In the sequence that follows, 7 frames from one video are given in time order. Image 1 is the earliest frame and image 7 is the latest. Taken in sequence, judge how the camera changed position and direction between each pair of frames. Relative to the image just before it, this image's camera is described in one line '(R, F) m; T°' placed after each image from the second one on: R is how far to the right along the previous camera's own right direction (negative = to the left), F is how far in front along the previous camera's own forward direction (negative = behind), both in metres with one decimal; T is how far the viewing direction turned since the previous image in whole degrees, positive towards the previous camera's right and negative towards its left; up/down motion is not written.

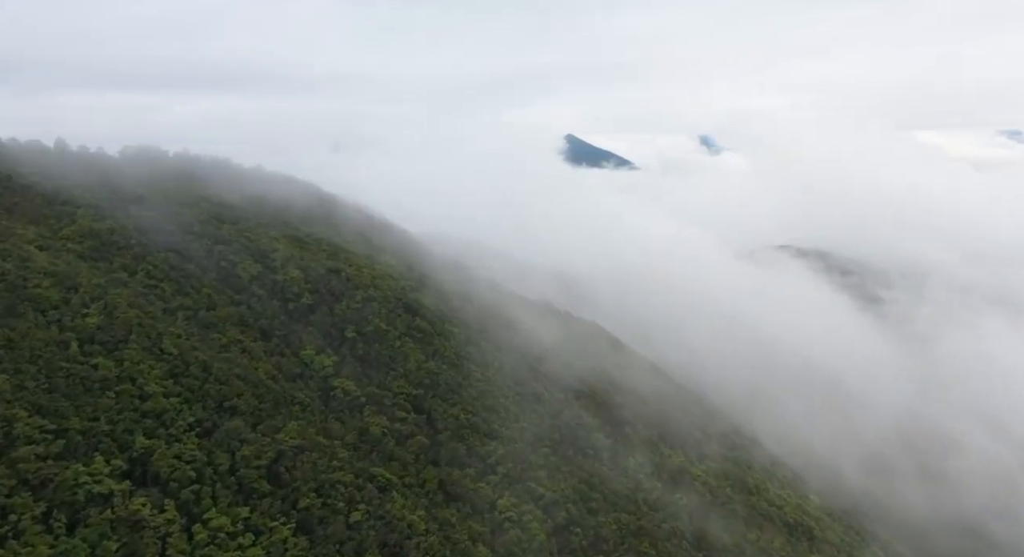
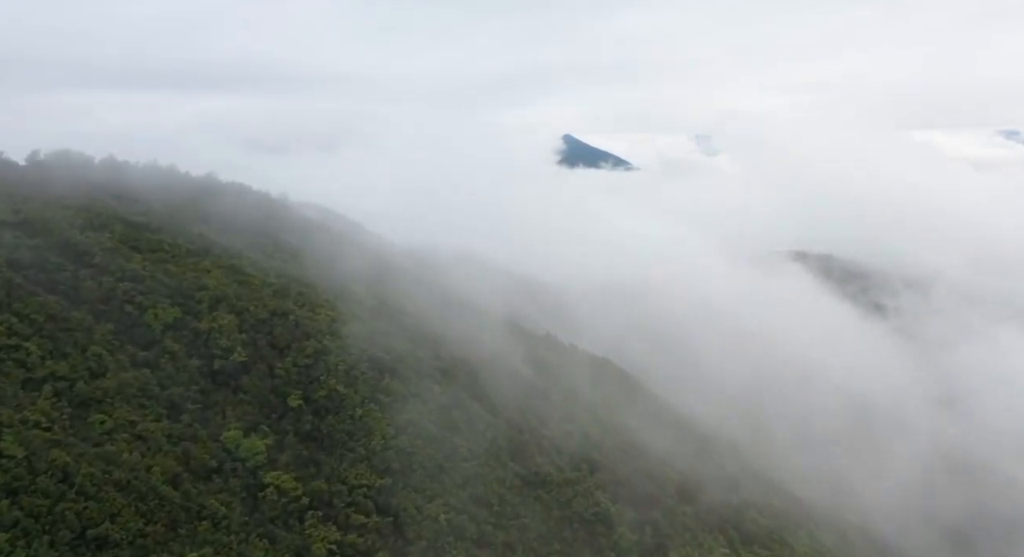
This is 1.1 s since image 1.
(+0.1, +8.1) m; 0°
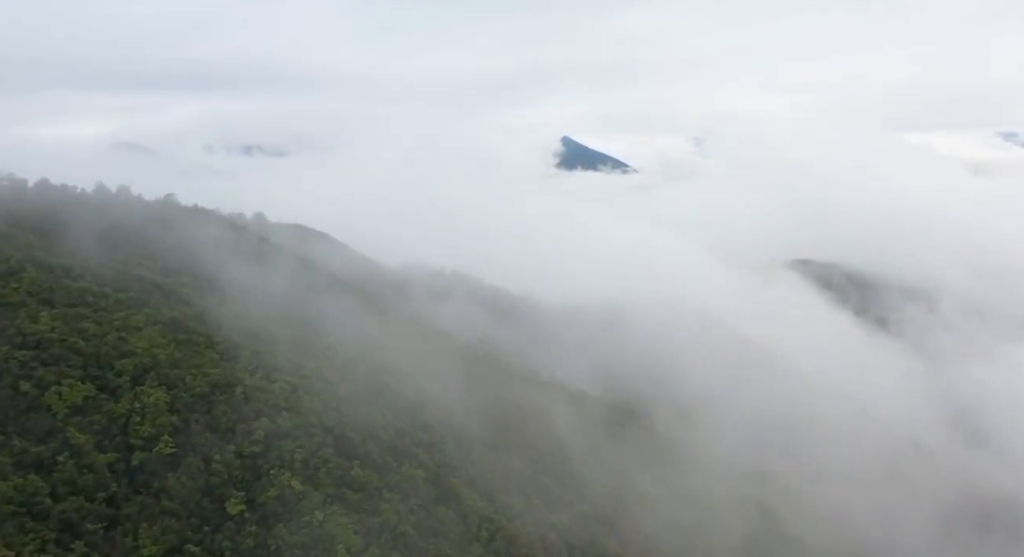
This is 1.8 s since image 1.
(0.0, +5.5) m; 0°
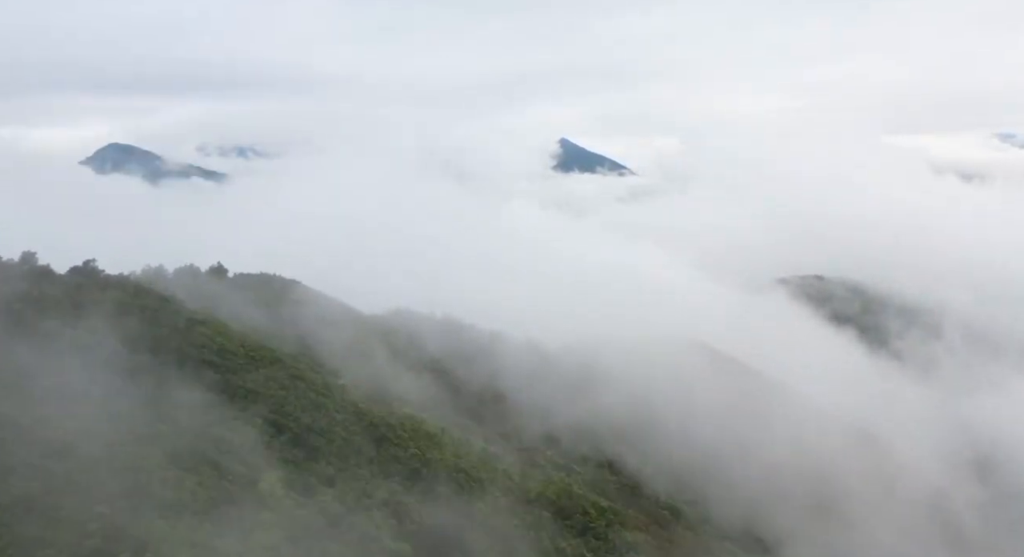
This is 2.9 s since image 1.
(+0.2, +7.1) m; 0°
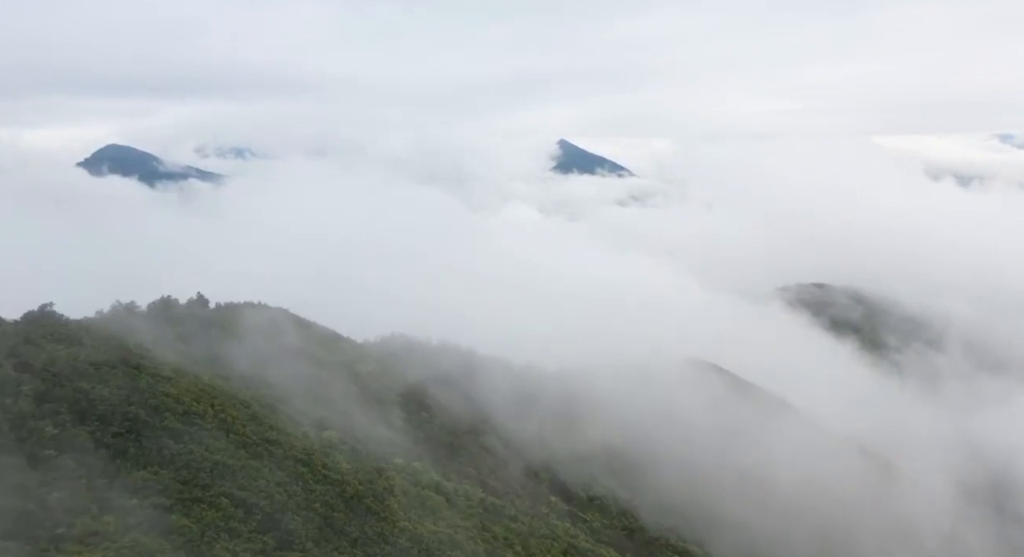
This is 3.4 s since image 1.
(0.0, +3.4) m; 0°
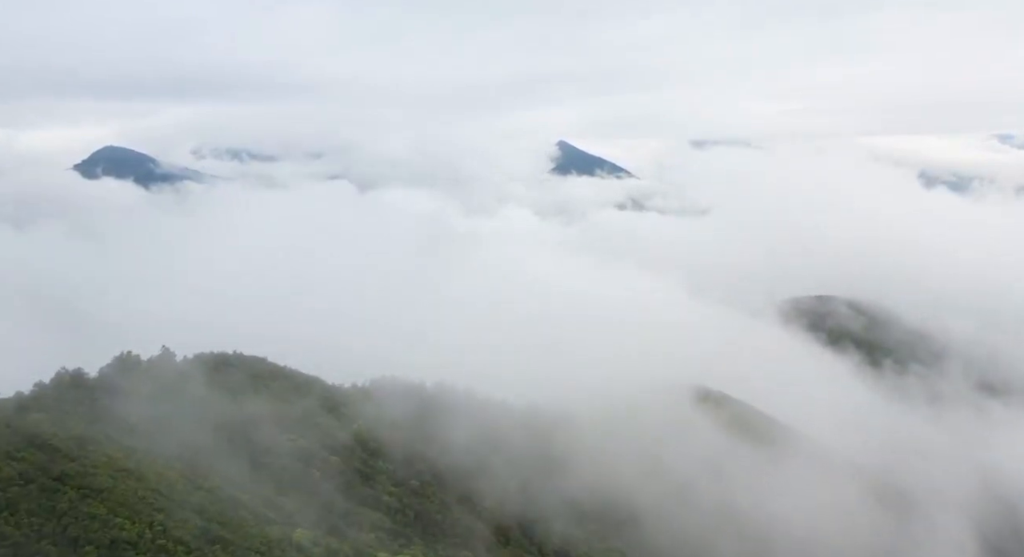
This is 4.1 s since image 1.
(+1.0, +4.8) m; 0°
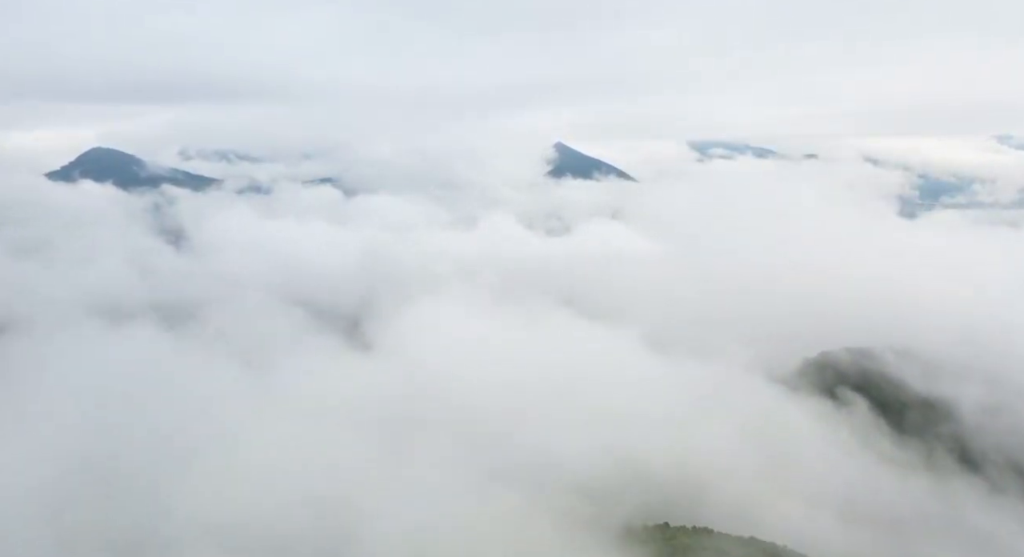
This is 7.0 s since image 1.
(+6.6, +22.2) m; 0°
